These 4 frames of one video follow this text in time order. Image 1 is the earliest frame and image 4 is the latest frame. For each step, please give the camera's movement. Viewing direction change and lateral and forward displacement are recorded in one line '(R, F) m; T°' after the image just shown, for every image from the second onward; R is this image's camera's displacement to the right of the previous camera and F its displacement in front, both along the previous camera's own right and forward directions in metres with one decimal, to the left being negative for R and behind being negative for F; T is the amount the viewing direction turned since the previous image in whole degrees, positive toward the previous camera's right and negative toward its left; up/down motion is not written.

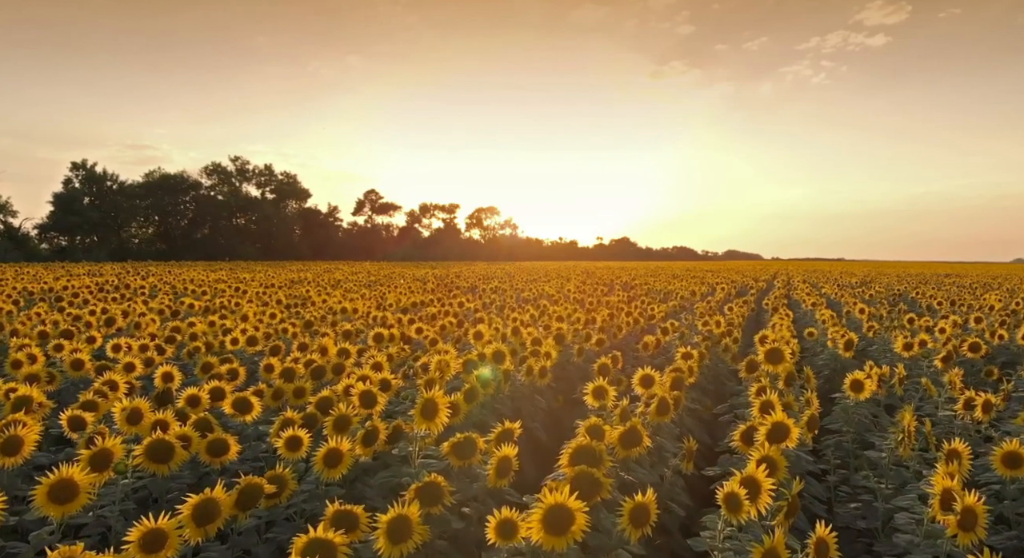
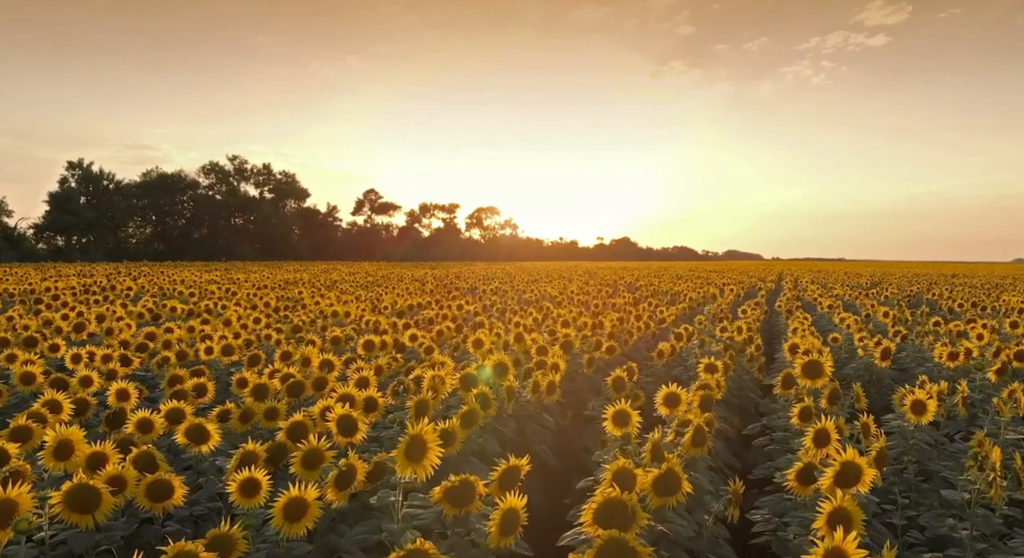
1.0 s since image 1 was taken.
(0.0, +1.0) m; 0°
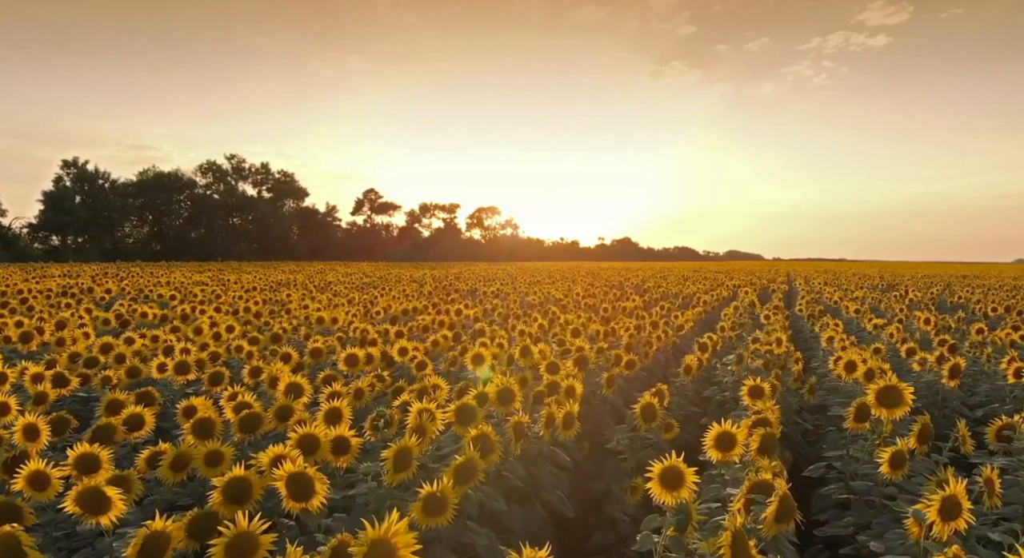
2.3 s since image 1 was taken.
(-0.1, +1.4) m; 0°
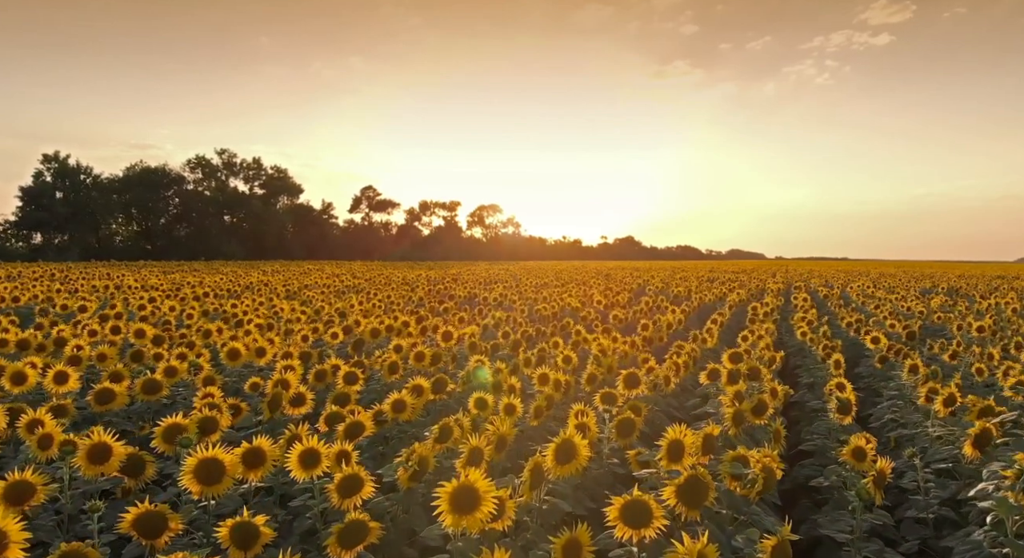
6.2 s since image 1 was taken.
(-0.2, +4.7) m; 0°
